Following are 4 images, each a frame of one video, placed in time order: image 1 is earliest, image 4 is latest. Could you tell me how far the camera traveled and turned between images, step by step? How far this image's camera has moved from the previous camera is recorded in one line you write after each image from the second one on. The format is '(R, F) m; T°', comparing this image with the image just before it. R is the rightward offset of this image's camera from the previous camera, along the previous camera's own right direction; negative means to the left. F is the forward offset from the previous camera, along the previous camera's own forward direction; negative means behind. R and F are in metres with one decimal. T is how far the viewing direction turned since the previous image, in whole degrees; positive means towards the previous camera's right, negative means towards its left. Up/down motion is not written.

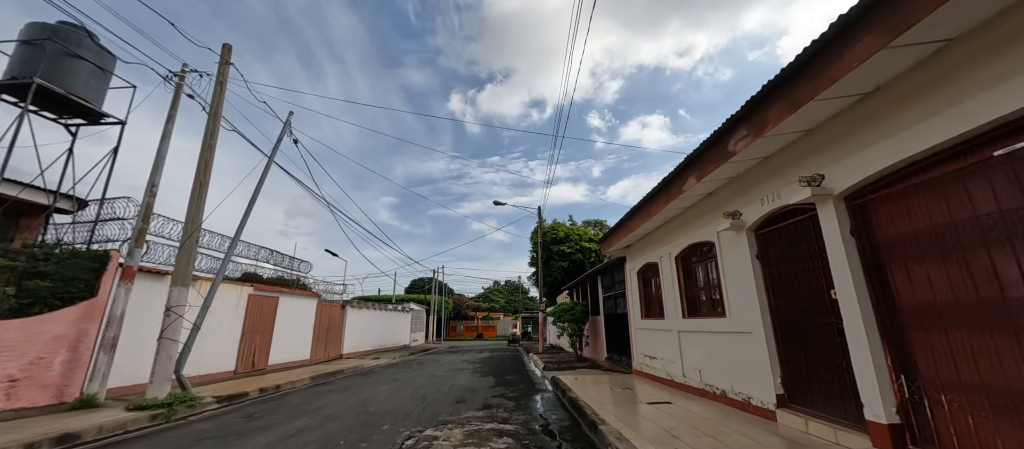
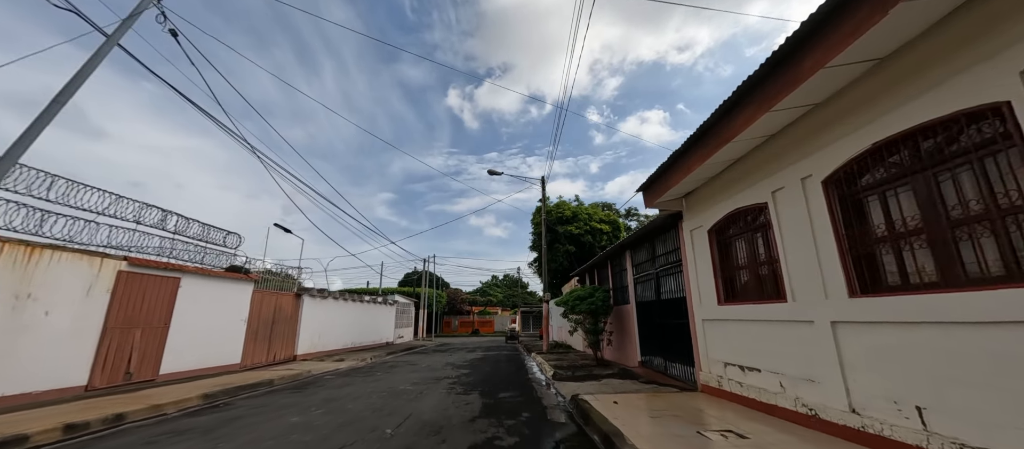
(0.0, +3.3) m; 0°
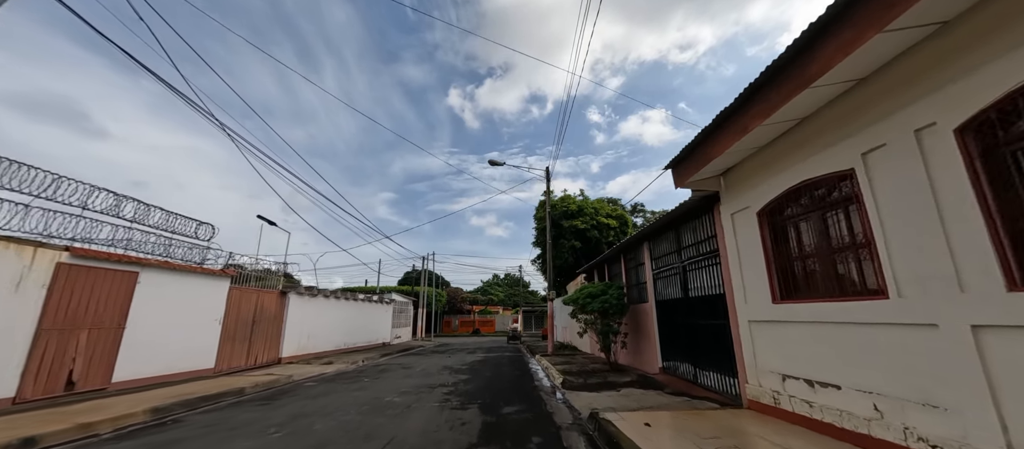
(-0.1, +1.0) m; 0°
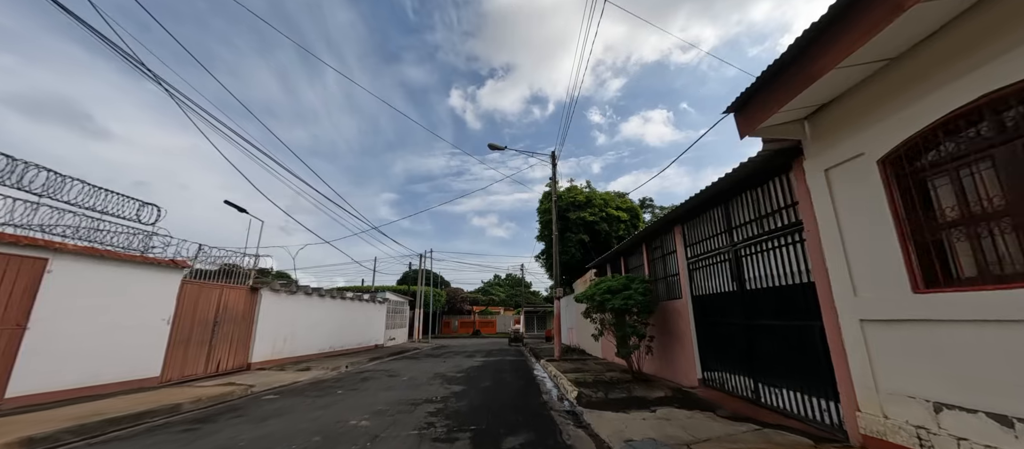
(0.0, +1.5) m; 0°
